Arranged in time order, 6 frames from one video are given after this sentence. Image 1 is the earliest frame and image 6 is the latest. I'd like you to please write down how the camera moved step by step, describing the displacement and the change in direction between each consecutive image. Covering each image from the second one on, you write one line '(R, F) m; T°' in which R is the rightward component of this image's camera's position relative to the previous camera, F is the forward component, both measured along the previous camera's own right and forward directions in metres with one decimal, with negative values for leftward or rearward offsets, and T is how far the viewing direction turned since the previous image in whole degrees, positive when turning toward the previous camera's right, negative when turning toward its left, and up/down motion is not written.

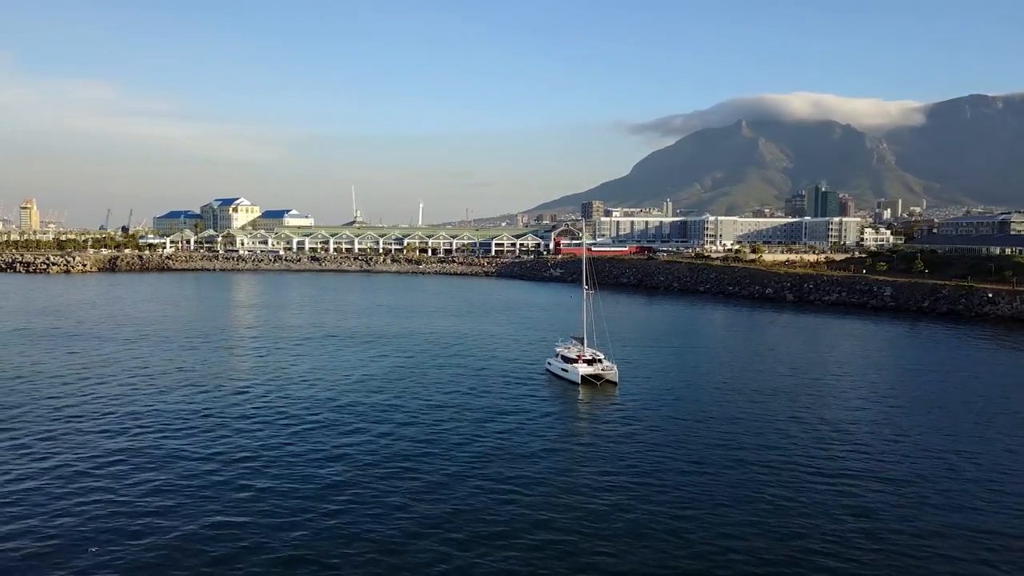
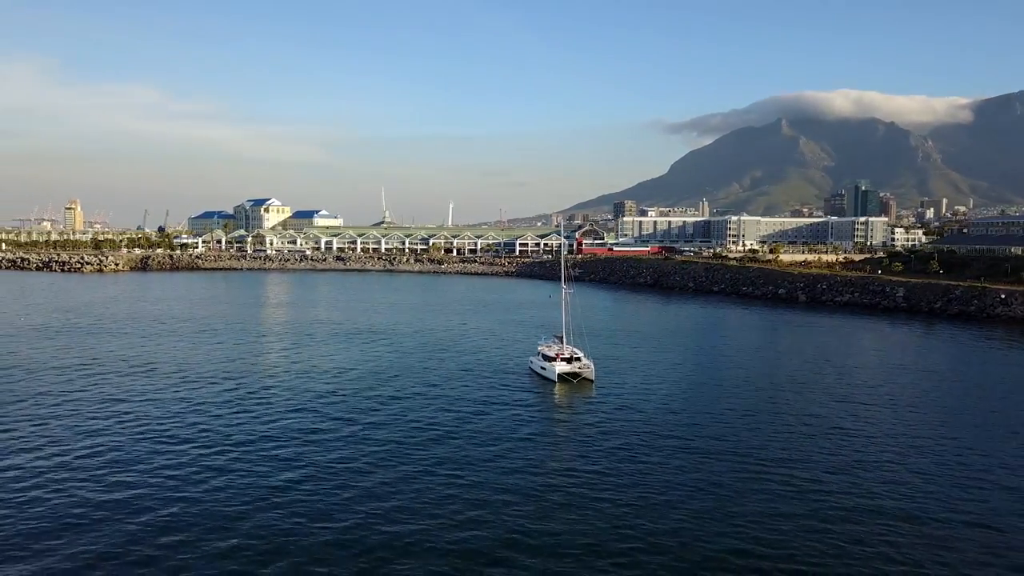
(+1.8, -0.8) m; -2°
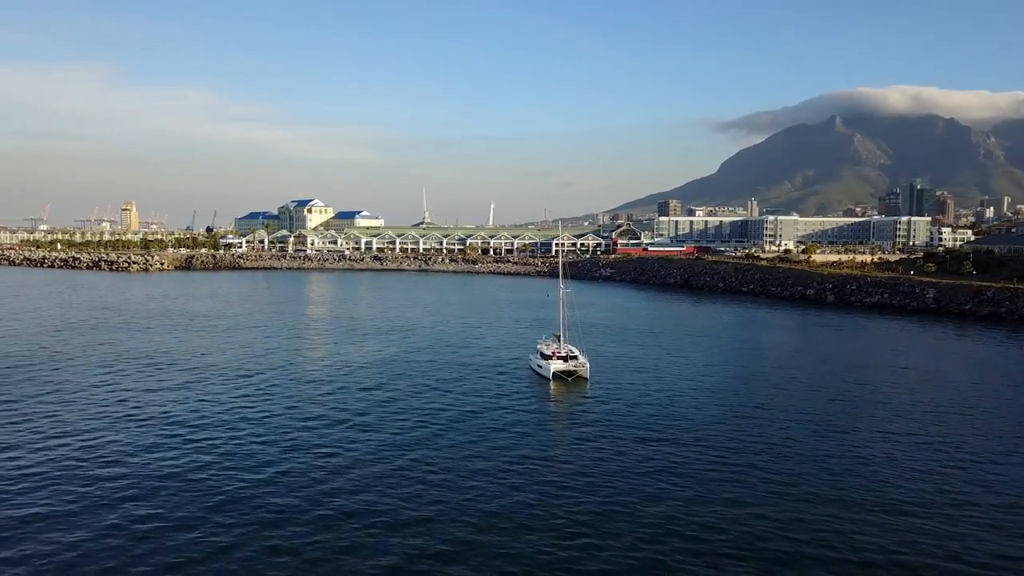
(+1.6, -0.6) m; -3°
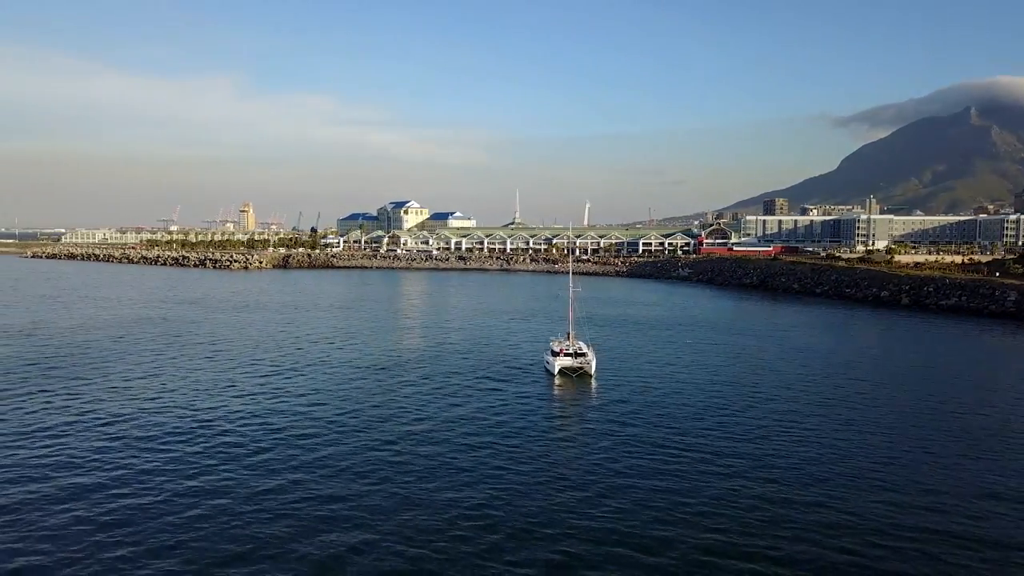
(+3.3, -1.1) m; -7°
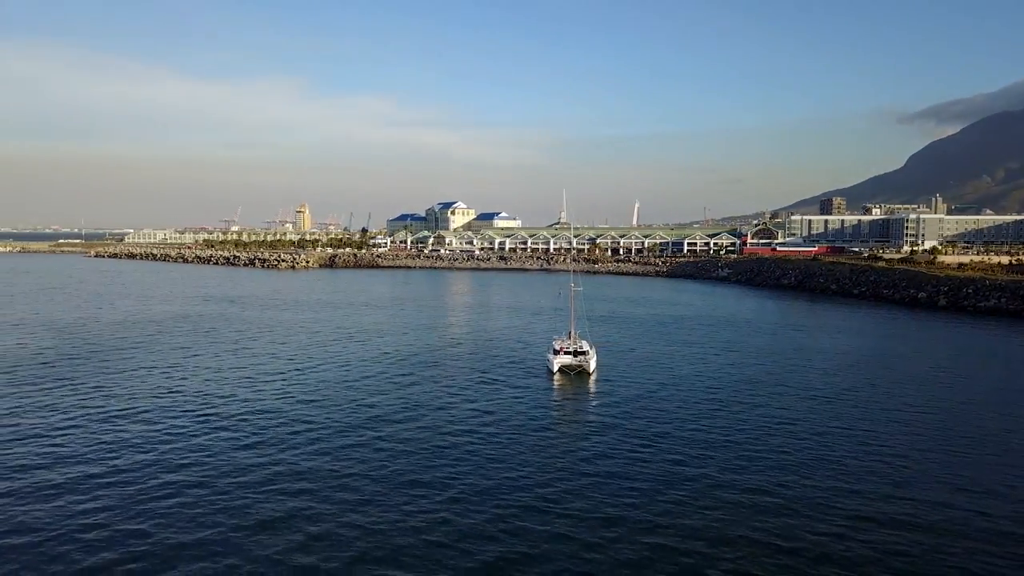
(+1.9, -0.7) m; -4°
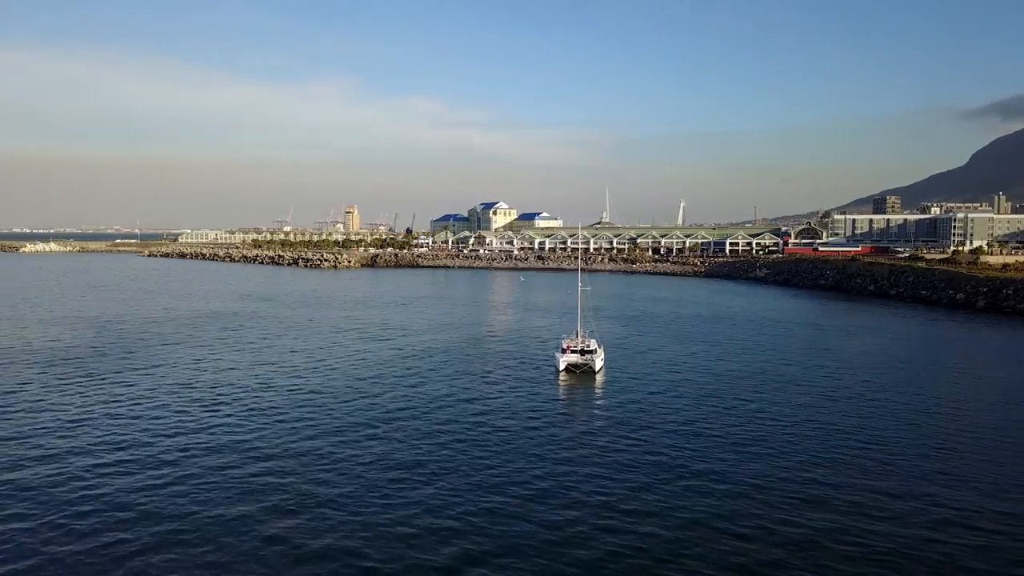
(+1.5, -0.5) m; -3°
